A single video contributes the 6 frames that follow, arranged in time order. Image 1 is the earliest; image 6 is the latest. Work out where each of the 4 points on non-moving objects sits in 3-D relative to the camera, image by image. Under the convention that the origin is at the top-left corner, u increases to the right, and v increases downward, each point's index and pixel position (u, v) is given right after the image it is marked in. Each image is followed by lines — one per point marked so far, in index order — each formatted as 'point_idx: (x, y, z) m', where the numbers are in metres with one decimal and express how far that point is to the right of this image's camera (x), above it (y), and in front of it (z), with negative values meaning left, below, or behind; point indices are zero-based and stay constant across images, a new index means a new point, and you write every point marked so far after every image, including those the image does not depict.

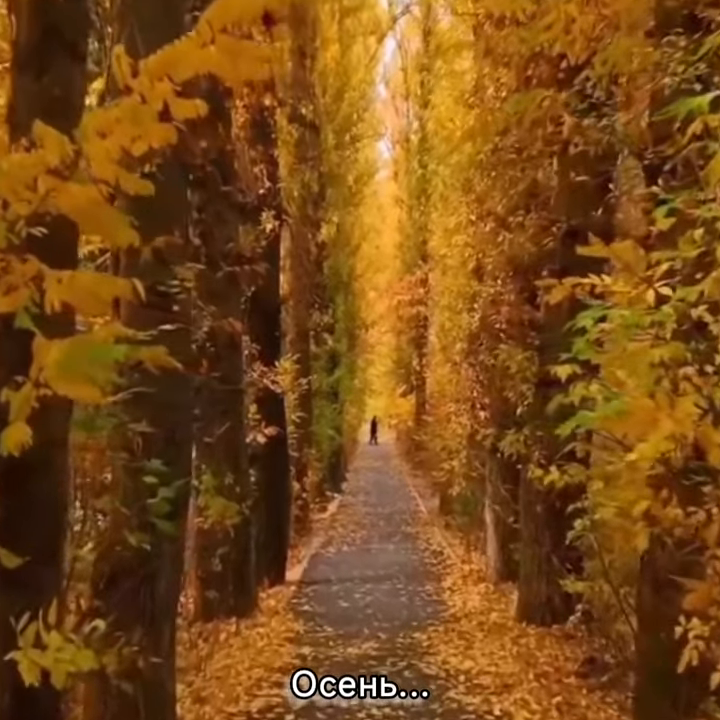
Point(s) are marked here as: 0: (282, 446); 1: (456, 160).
0: (-0.8, -0.9, +14.2) m
1: (+1.4, +2.9, +19.6) m
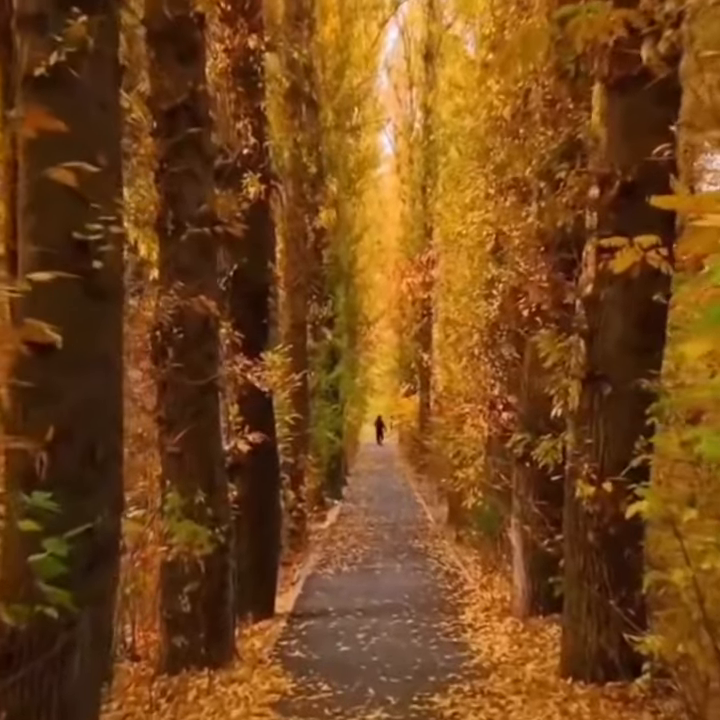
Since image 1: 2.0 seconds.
0: (-0.8, -0.9, +12.0) m
1: (+1.5, +3.0, +17.3) m
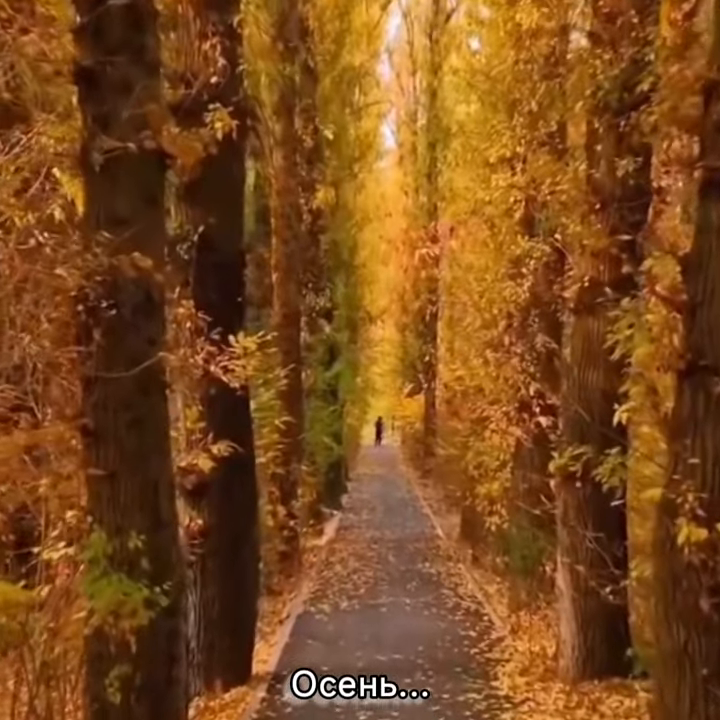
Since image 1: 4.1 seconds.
0: (-0.8, -0.8, +9.3) m
1: (+1.5, +3.1, +14.6) m
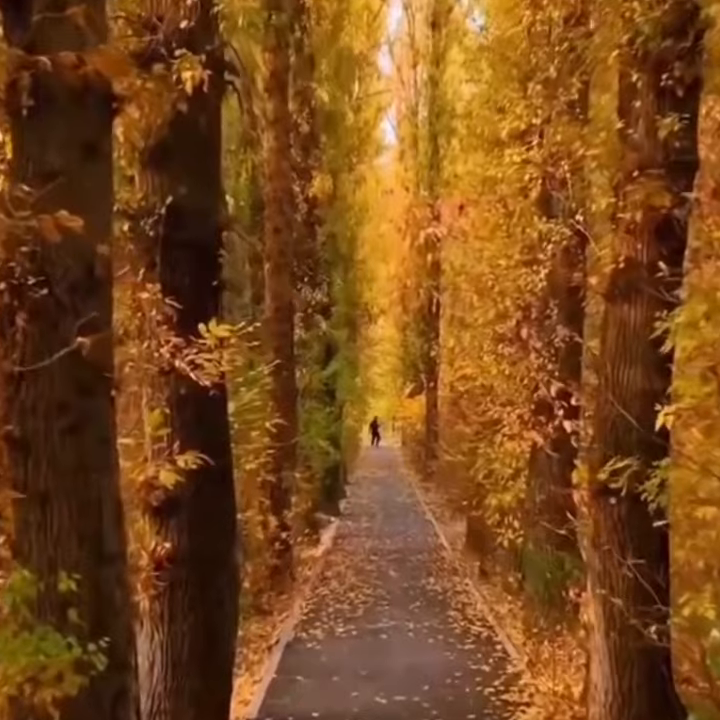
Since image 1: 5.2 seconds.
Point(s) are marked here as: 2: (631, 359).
0: (-0.8, -0.8, +7.9) m
1: (+1.5, +3.1, +13.3) m
2: (+1.6, 0.0, +7.8) m
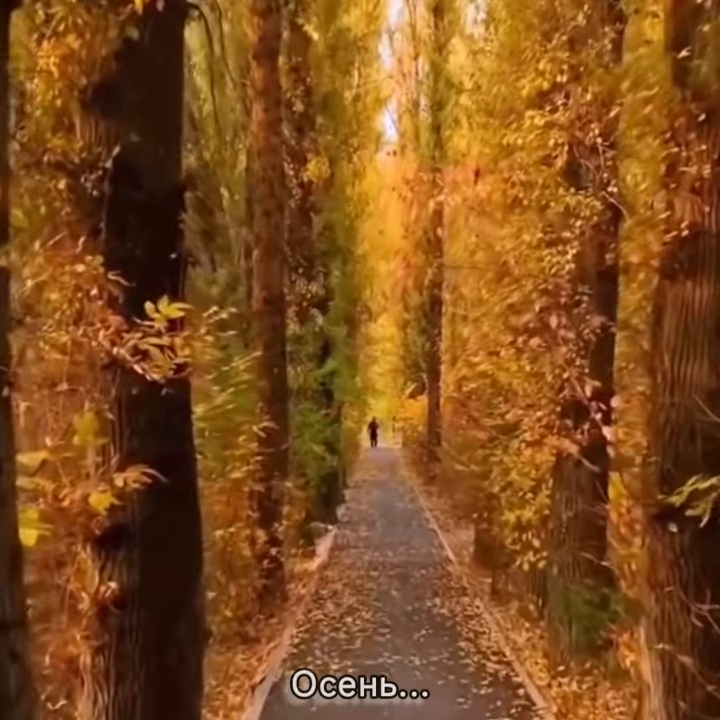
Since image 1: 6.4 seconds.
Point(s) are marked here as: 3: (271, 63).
0: (-0.8, -0.7, +6.4) m
1: (+1.4, +3.2, +11.7) m
2: (+1.6, 0.0, +6.3) m
3: (-1.0, +3.4, +15.2) m
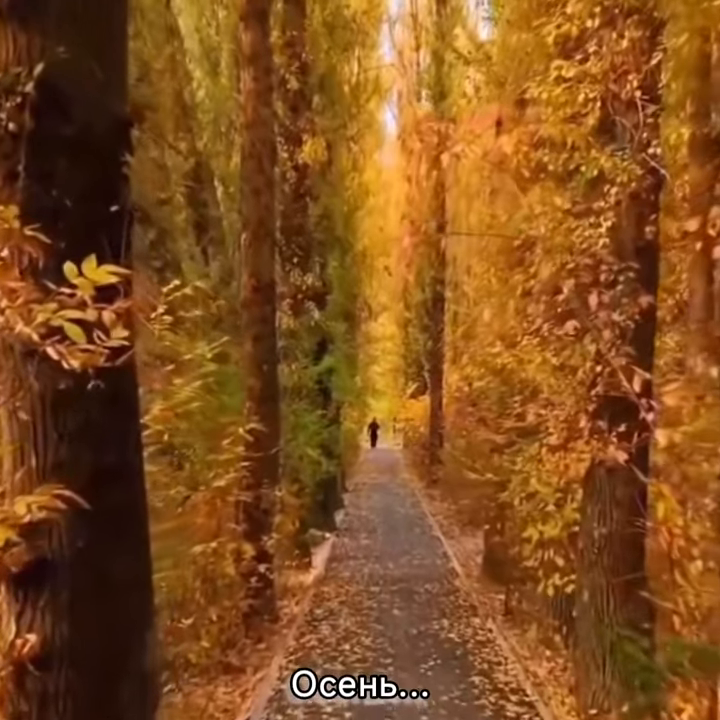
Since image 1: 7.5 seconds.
0: (-0.8, -0.7, +4.9) m
1: (+1.4, +3.2, +10.3) m
2: (+1.6, +0.1, +4.8) m
3: (-1.0, +3.5, +13.7) m
